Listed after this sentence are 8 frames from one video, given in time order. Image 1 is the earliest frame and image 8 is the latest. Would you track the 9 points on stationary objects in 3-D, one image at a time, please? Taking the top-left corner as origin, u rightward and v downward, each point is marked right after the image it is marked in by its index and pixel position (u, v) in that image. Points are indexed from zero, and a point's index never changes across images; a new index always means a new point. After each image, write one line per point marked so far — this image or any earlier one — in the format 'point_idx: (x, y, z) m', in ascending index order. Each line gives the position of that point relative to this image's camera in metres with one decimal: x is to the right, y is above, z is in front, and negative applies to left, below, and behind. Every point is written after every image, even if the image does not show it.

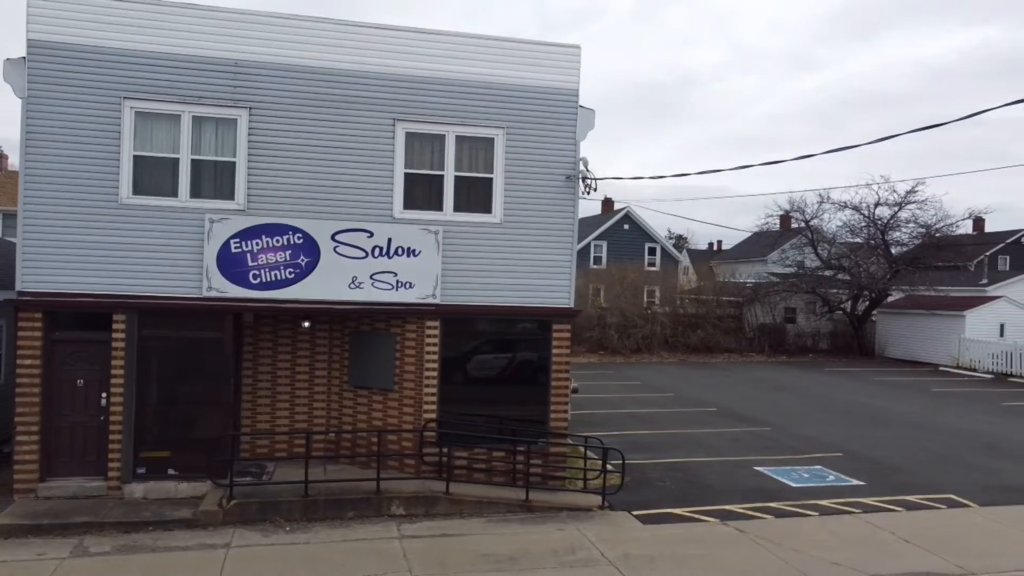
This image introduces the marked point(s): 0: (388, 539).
0: (-1.4, -2.8, +9.1) m
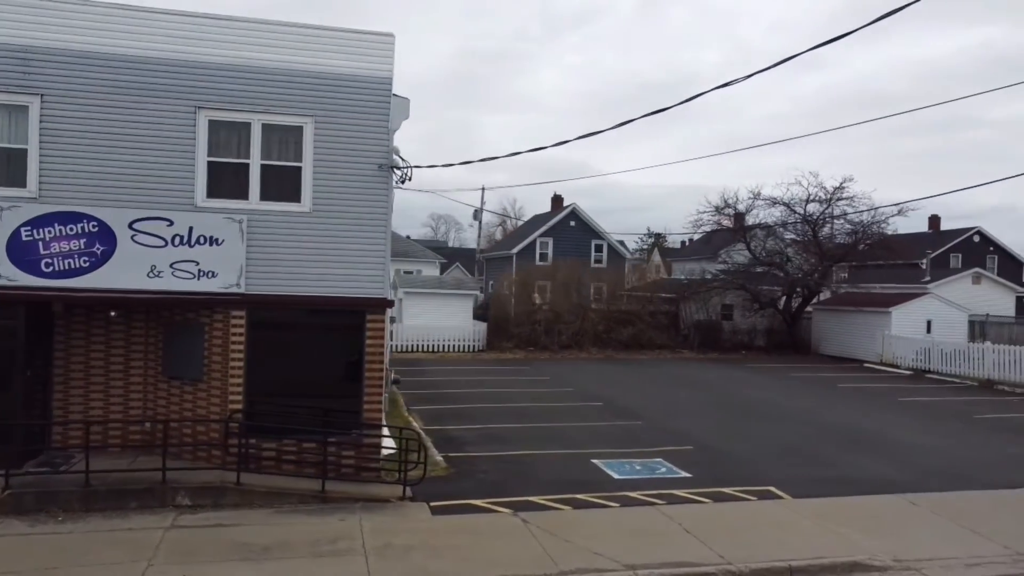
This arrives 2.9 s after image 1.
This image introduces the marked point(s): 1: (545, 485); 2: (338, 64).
0: (-4.0, -2.7, +9.0) m
1: (+0.5, -2.8, +11.3) m
2: (-2.4, +3.1, +11.2) m
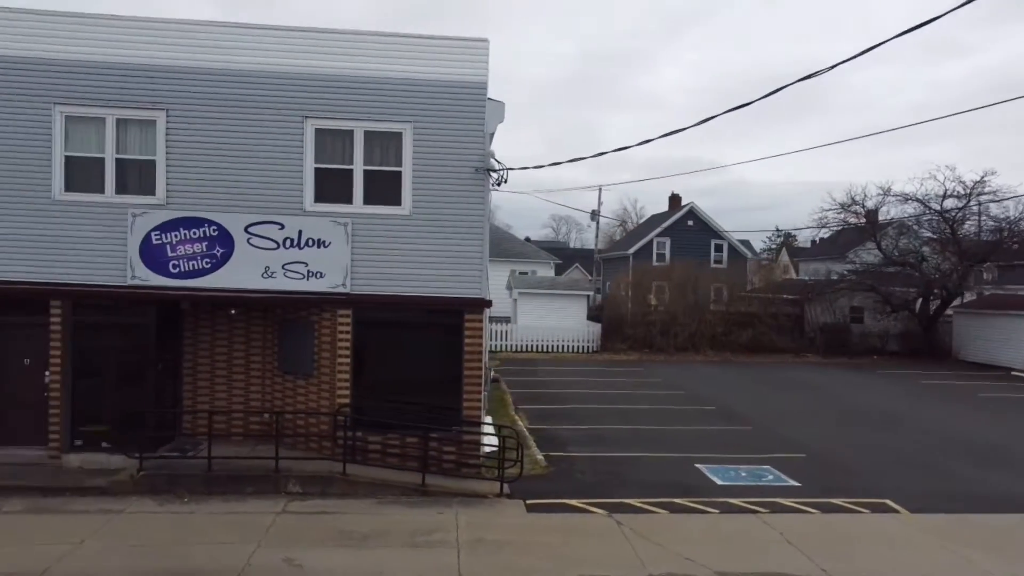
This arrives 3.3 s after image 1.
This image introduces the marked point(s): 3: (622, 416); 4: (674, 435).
0: (-2.9, -2.7, +9.5) m
1: (+1.8, -2.8, +11.1) m
2: (-1.1, +3.1, +11.5) m
3: (+2.3, -2.7, +17.0) m
4: (+3.0, -2.8, +15.0) m
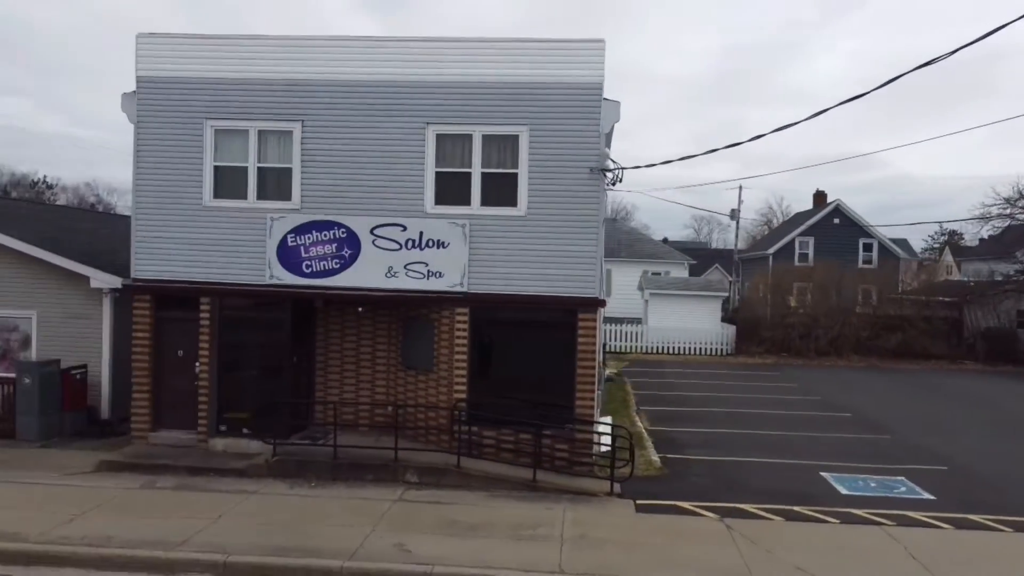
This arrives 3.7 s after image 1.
0: (-1.6, -2.7, +10.0) m
1: (+3.3, -2.8, +10.8) m
2: (+0.6, +3.1, +11.7) m
3: (+4.9, -2.7, +16.5) m
4: (+5.2, -2.8, +14.4) m
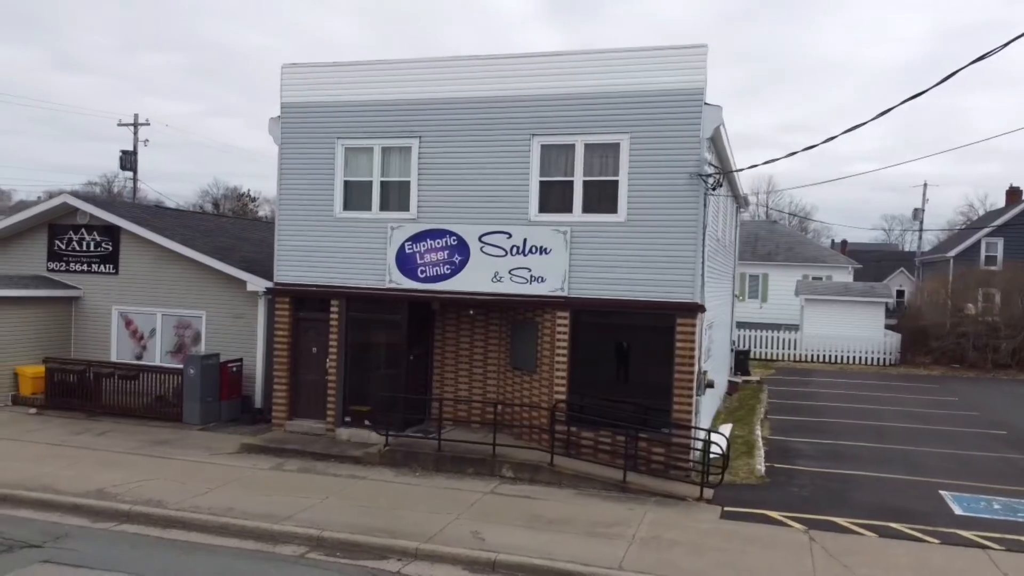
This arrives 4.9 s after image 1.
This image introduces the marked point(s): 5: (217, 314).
0: (-0.5, -2.7, +10.7) m
1: (+4.5, -2.9, +10.3) m
2: (+2.1, +3.1, +11.9) m
3: (+7.2, -2.8, +15.6) m
4: (+7.1, -2.9, +13.5) m
5: (-6.0, -0.5, +16.4) m
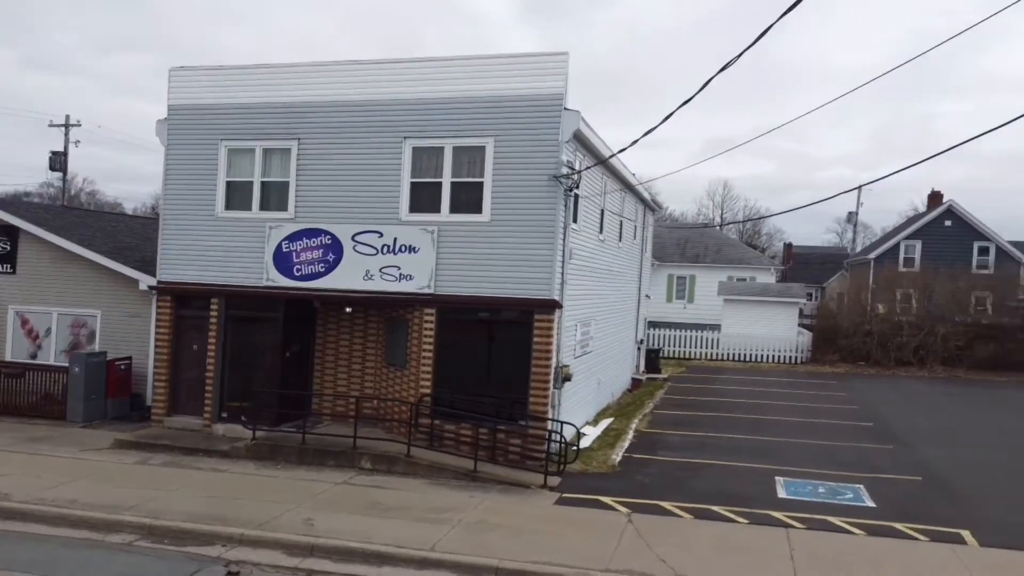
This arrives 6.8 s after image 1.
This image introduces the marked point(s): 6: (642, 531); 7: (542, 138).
0: (-2.5, -2.7, +11.1) m
1: (+2.5, -2.8, +11.0) m
2: (0.0, +3.1, +12.4) m
3: (+5.0, -2.8, +16.3) m
4: (+5.0, -2.8, +14.2) m
5: (-8.3, -0.5, +16.6) m
6: (+1.5, -2.8, +9.3) m
7: (+0.4, +2.3, +12.3) m
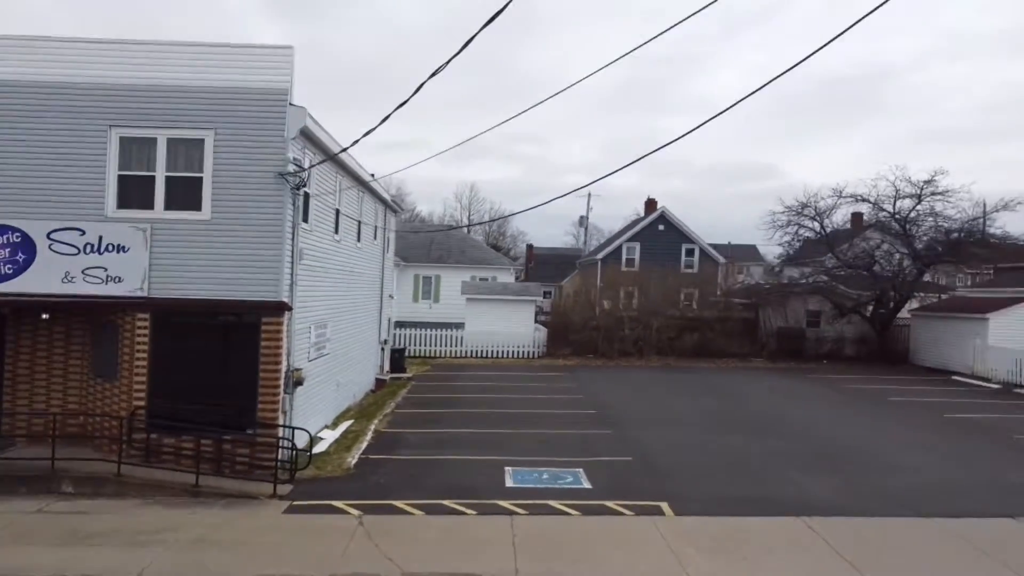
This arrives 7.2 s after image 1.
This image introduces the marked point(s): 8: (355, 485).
0: (-6.0, -2.7, +9.8) m
1: (-1.2, -2.8, +11.2) m
2: (-4.1, +3.1, +11.8) m
3: (-0.4, -2.8, +17.0) m
4: (+0.2, -2.8, +15.0) m
5: (-13.2, -0.6, +13.3) m
6: (-1.6, -2.8, +9.3) m
7: (-3.6, +2.3, +11.8) m
8: (-2.2, -2.8, +11.4) m
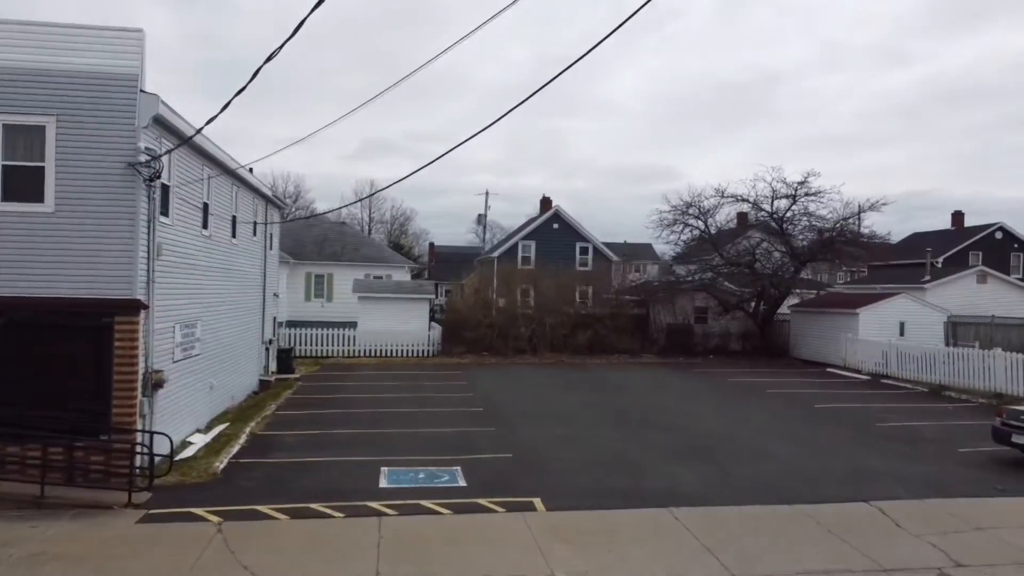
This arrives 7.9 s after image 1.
0: (-7.5, -2.7, +8.9) m
1: (-2.9, -2.8, +10.8) m
2: (-5.9, +3.1, +11.1) m
3: (-2.8, -2.8, +16.7) m
4: (-2.0, -2.8, +14.8) m
5: (-15.1, -0.6, +11.5) m
6: (-3.1, -2.8, +8.9) m
7: (-5.4, +2.3, +11.1) m
8: (-4.0, -2.8, +10.9) m
